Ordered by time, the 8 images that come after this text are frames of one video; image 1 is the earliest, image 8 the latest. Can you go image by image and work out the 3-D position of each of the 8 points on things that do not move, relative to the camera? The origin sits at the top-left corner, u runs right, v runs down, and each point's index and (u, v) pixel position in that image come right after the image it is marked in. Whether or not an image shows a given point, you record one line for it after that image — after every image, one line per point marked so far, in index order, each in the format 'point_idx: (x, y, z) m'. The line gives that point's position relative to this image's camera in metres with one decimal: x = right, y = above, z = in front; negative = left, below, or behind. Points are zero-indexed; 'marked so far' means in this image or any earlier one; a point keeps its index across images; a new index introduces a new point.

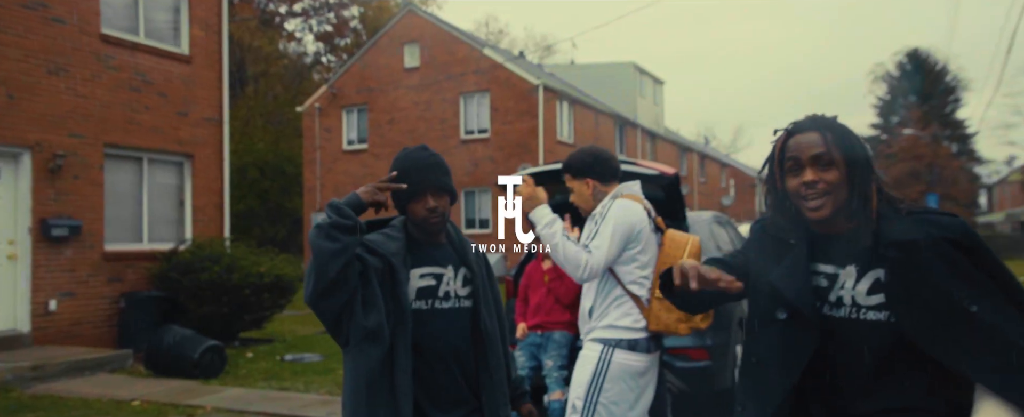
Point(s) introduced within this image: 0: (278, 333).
0: (-4.2, -2.2, +13.4) m
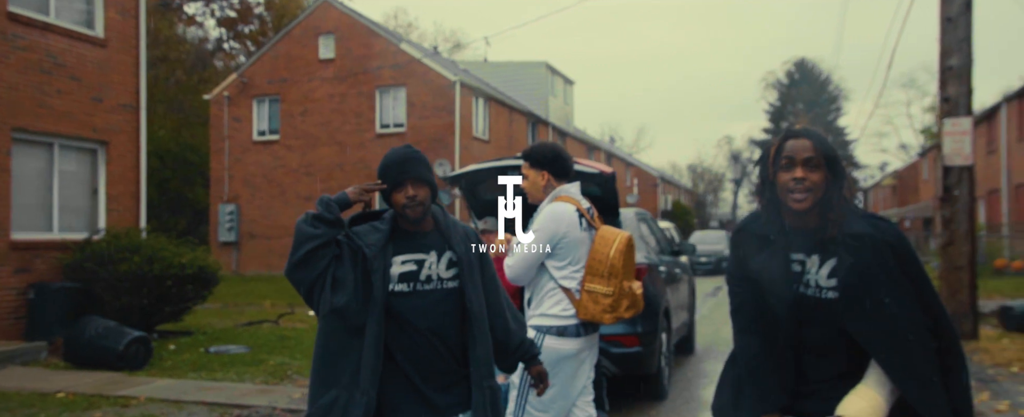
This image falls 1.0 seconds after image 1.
0: (-5.5, -2.0, +13.2) m
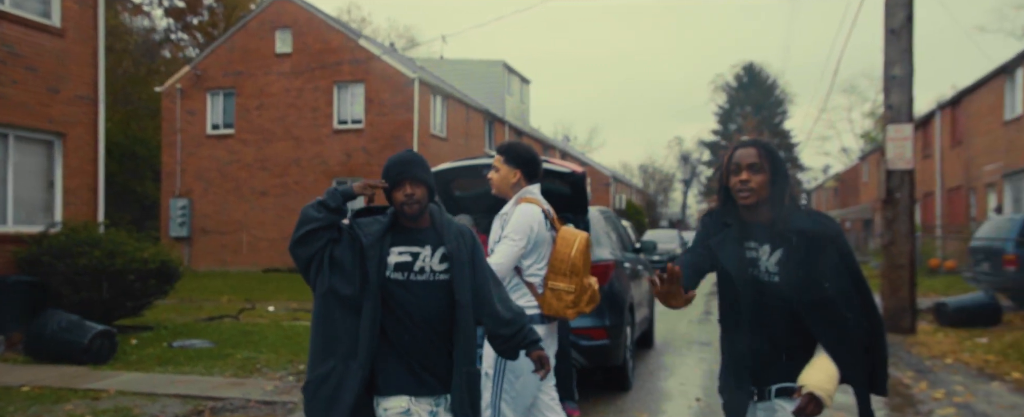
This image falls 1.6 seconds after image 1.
0: (-6.2, -1.9, +13.1) m
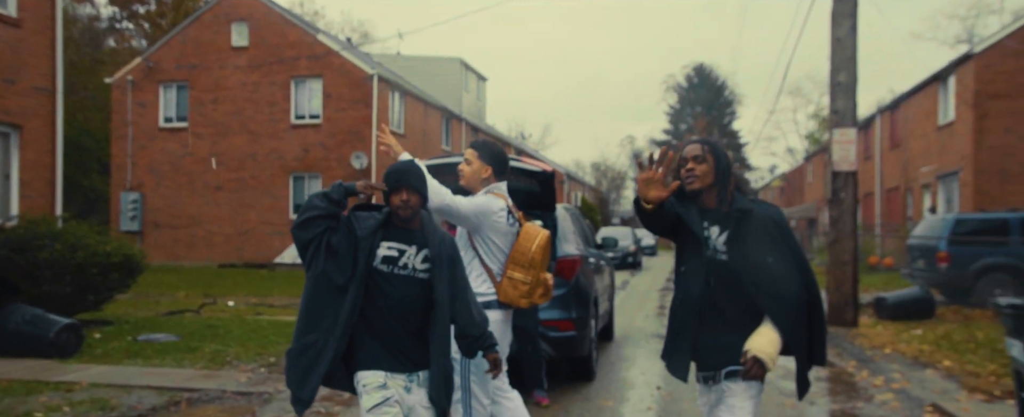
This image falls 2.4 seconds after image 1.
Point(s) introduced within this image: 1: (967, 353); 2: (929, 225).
0: (-6.8, -1.8, +13.0) m
1: (+5.6, -1.8, +9.3) m
2: (+7.5, -0.3, +13.6) m
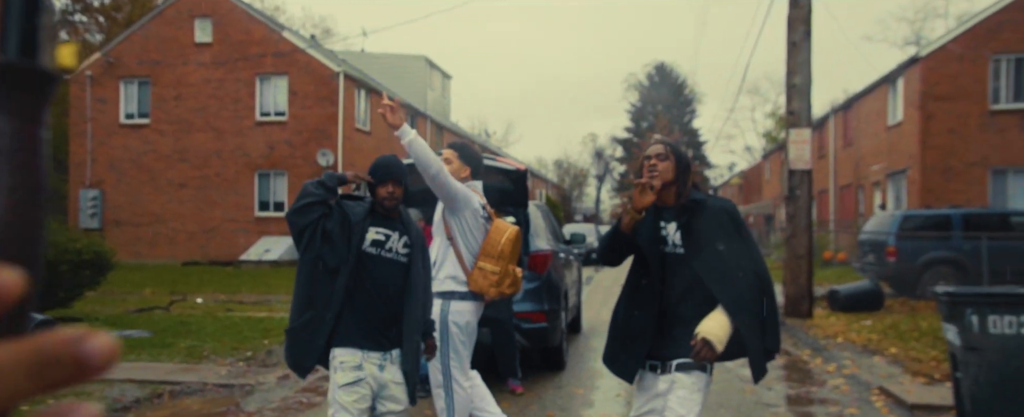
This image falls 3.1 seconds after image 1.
0: (-7.4, -1.8, +13.0) m
1: (+5.2, -1.7, +9.9) m
2: (+6.9, -0.2, +14.3) m
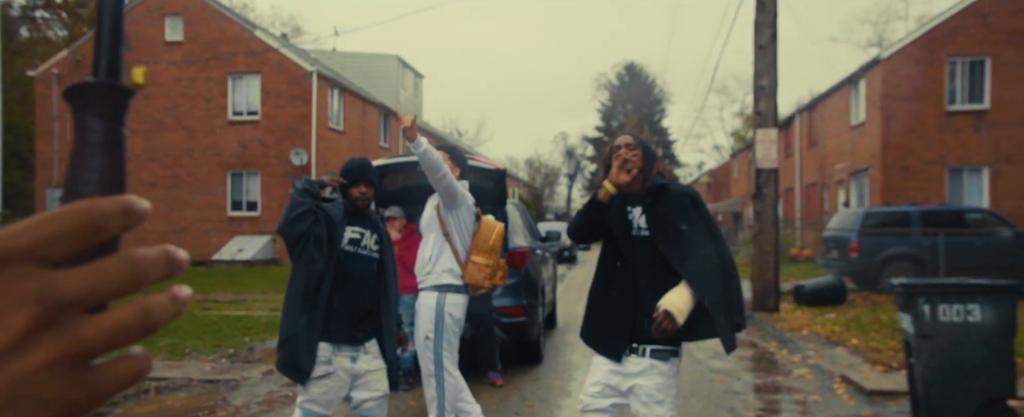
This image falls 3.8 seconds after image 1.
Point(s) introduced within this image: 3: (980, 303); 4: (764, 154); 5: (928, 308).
0: (-7.8, -1.8, +13.0) m
1: (+4.9, -1.7, +10.4) m
2: (+6.4, -0.2, +14.8) m
3: (+3.2, -0.7, +5.2) m
4: (+3.9, +0.8, +11.7) m
5: (+2.9, -0.7, +5.3) m
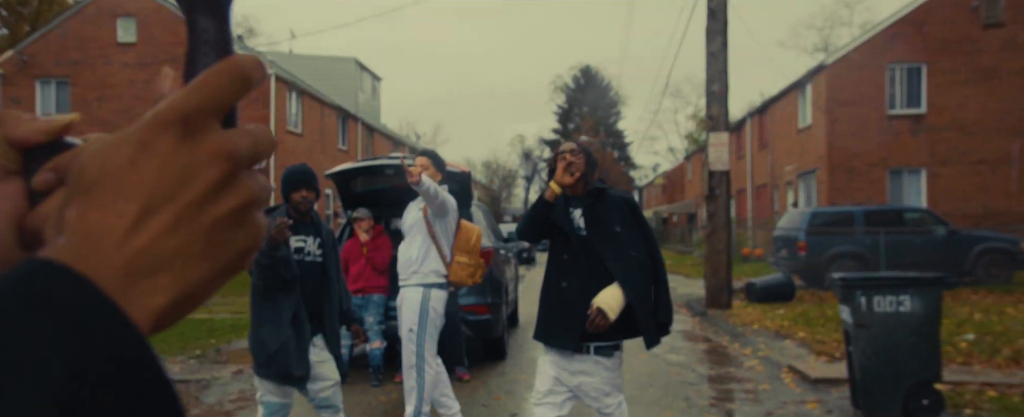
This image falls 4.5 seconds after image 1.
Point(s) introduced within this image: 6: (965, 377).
0: (-8.4, -1.9, +12.9) m
1: (+4.4, -1.7, +11.0) m
2: (+5.7, -0.2, +15.5) m
3: (+3.0, -0.6, +5.7) m
4: (+3.3, +0.8, +12.2) m
5: (+2.7, -0.7, +5.8) m
6: (+3.9, -1.4, +6.5) m
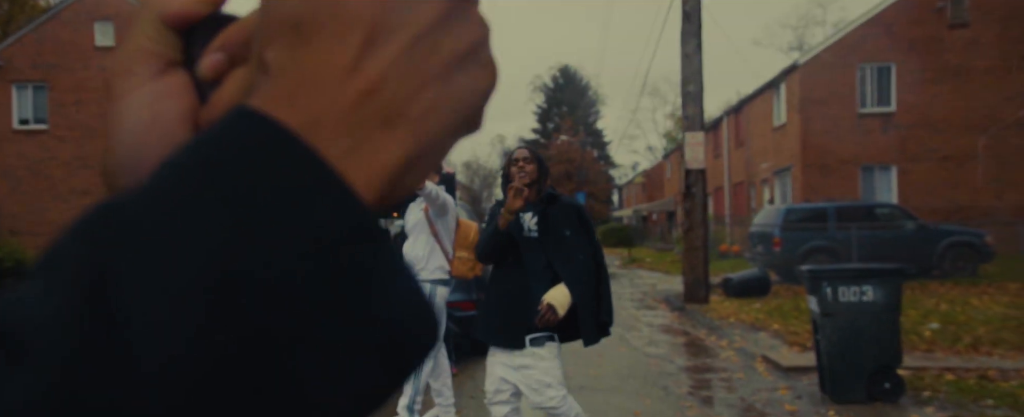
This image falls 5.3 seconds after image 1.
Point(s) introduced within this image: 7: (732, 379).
0: (-8.7, -2.0, +12.9) m
1: (+4.2, -1.7, +11.4) m
2: (+5.3, -0.1, +15.9) m
3: (+2.9, -0.6, +6.1) m
4: (+3.0, +0.9, +12.6) m
5: (+2.6, -0.7, +6.2) m
6: (+3.8, -1.4, +6.9) m
7: (+2.2, -1.7, +7.5) m
